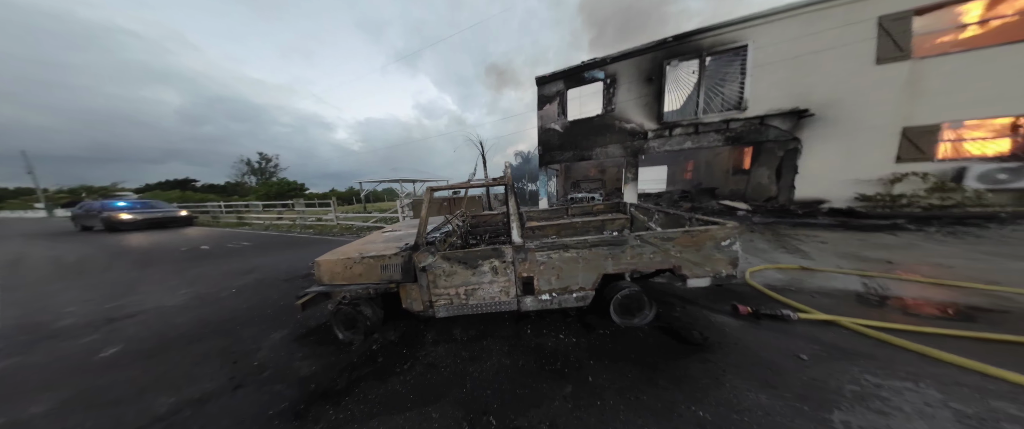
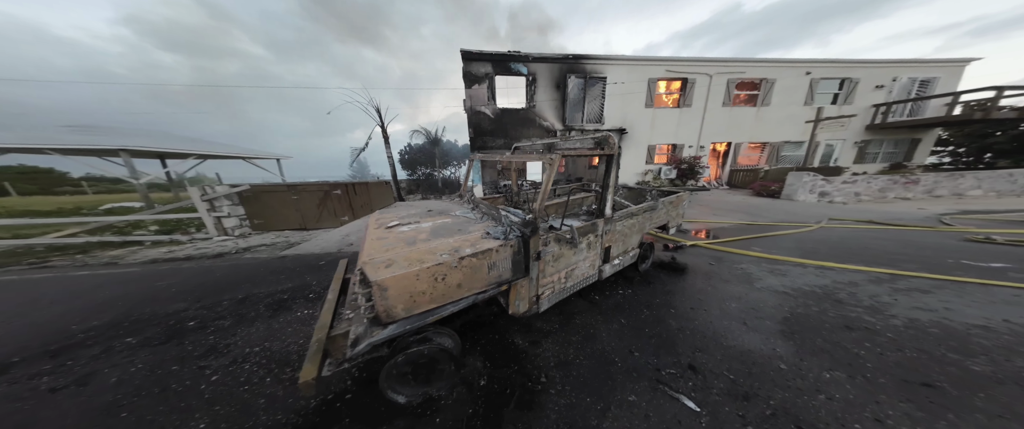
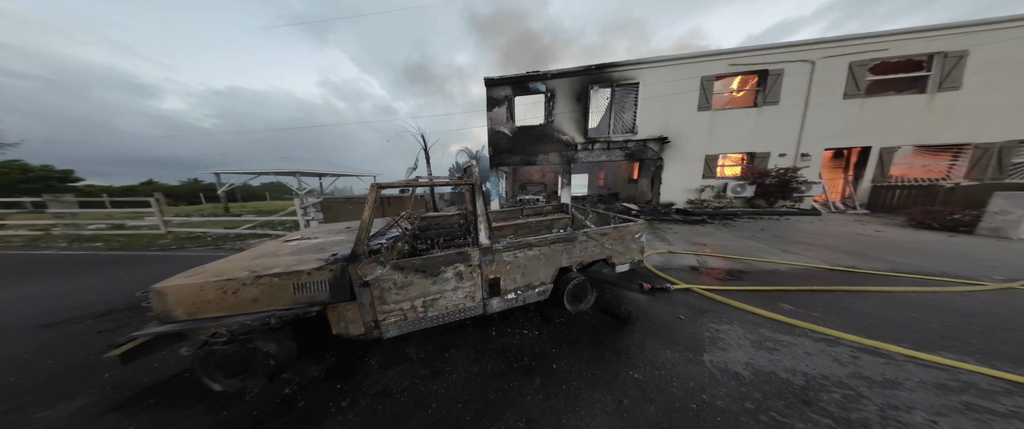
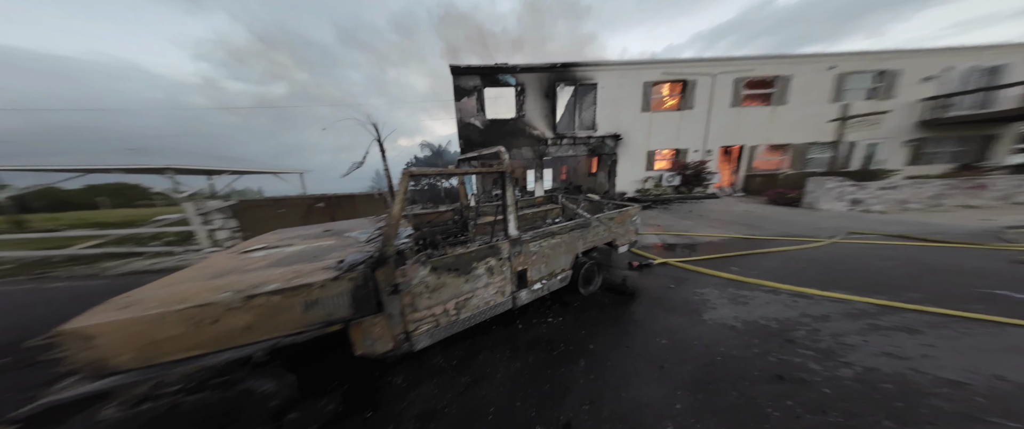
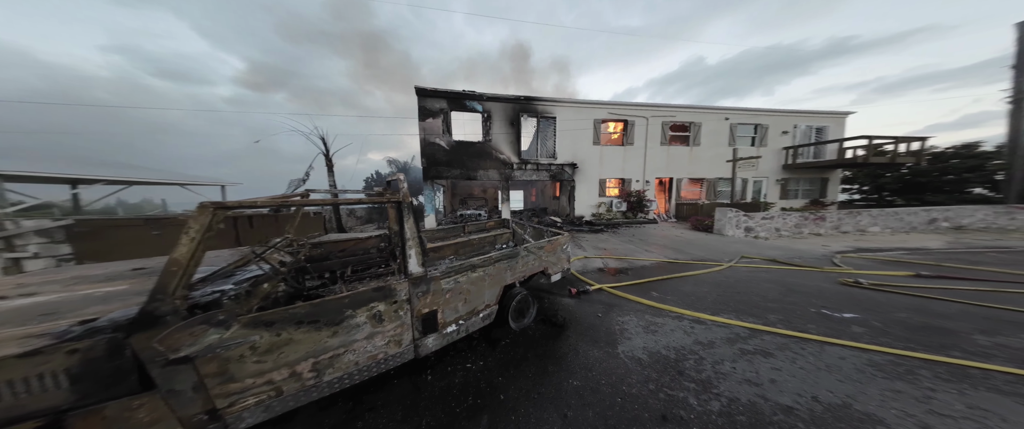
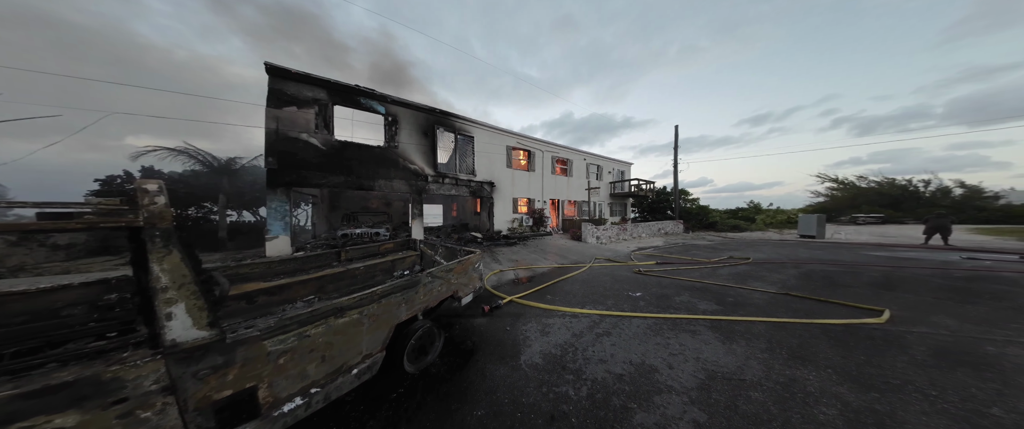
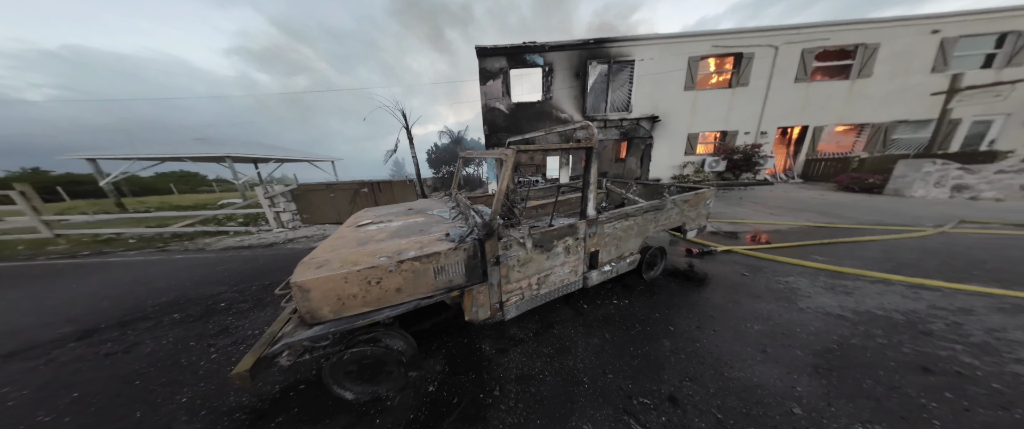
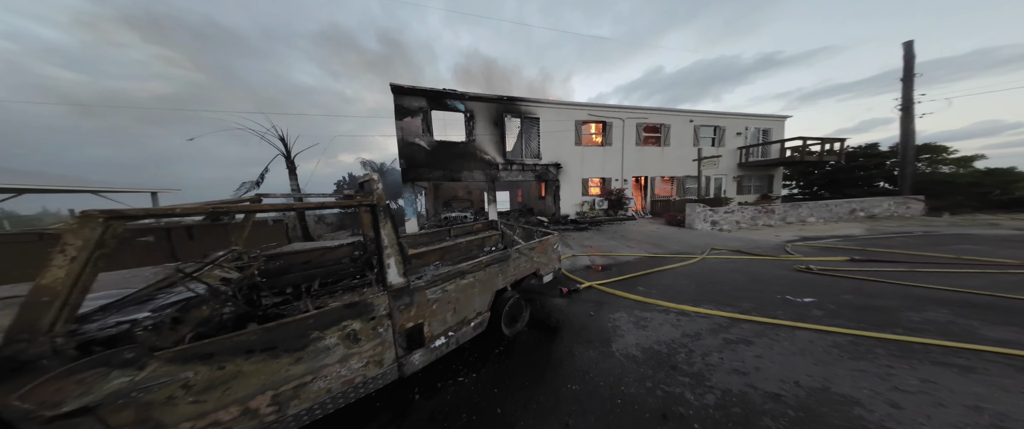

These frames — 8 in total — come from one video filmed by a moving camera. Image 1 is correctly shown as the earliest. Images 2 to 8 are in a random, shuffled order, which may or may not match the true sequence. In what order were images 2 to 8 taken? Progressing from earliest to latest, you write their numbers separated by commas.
3, 5, 6, 8, 4, 7, 2
